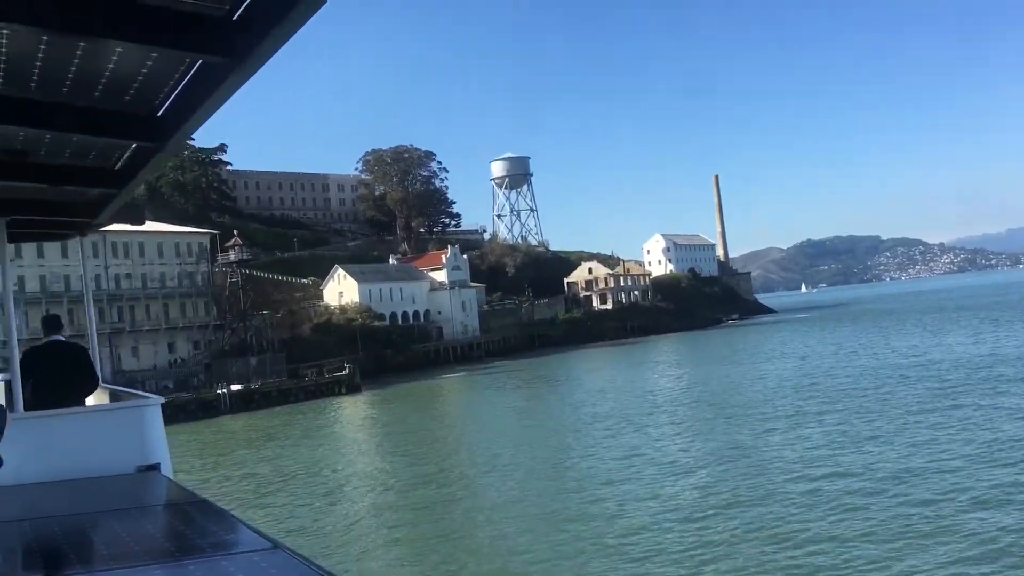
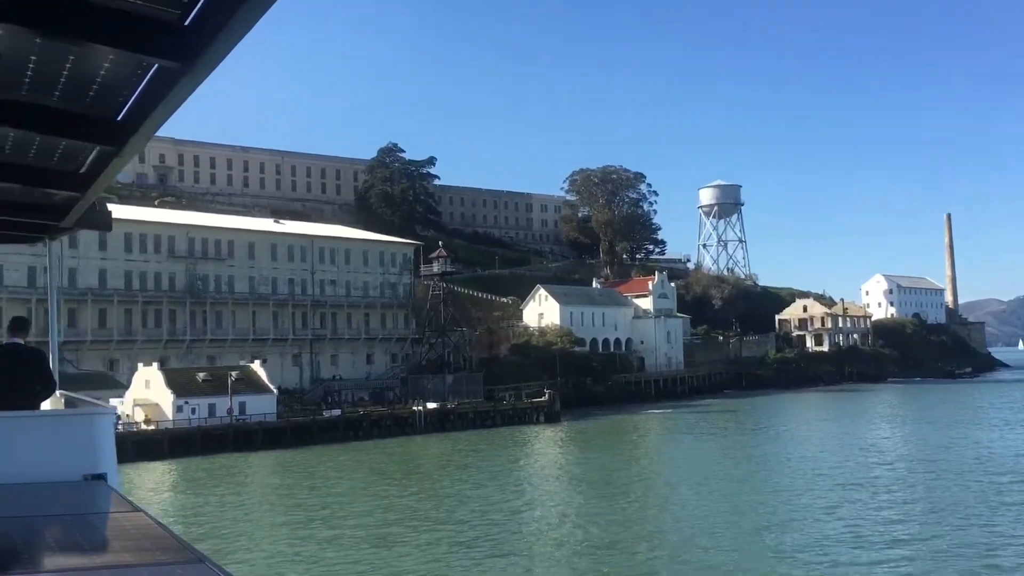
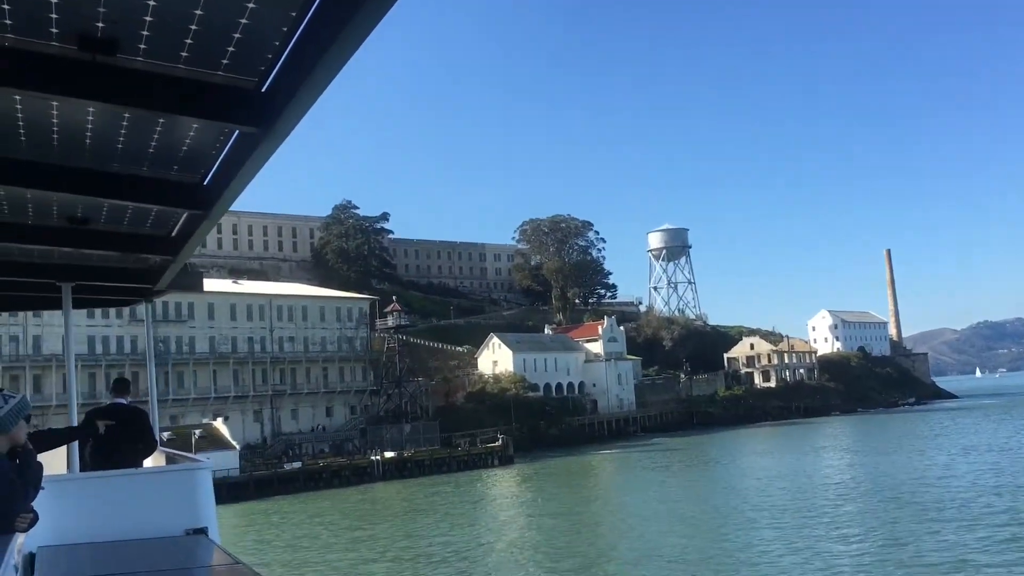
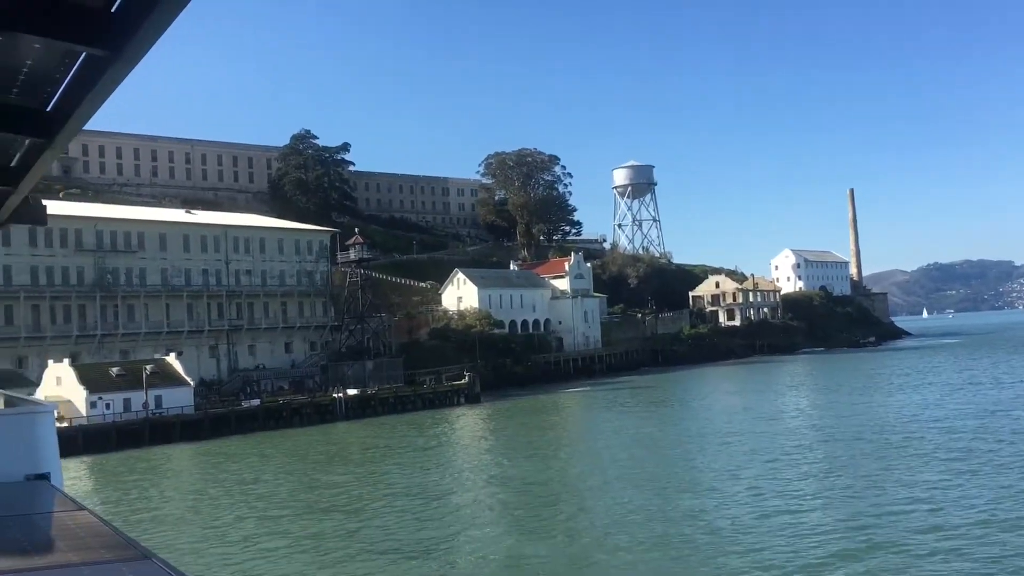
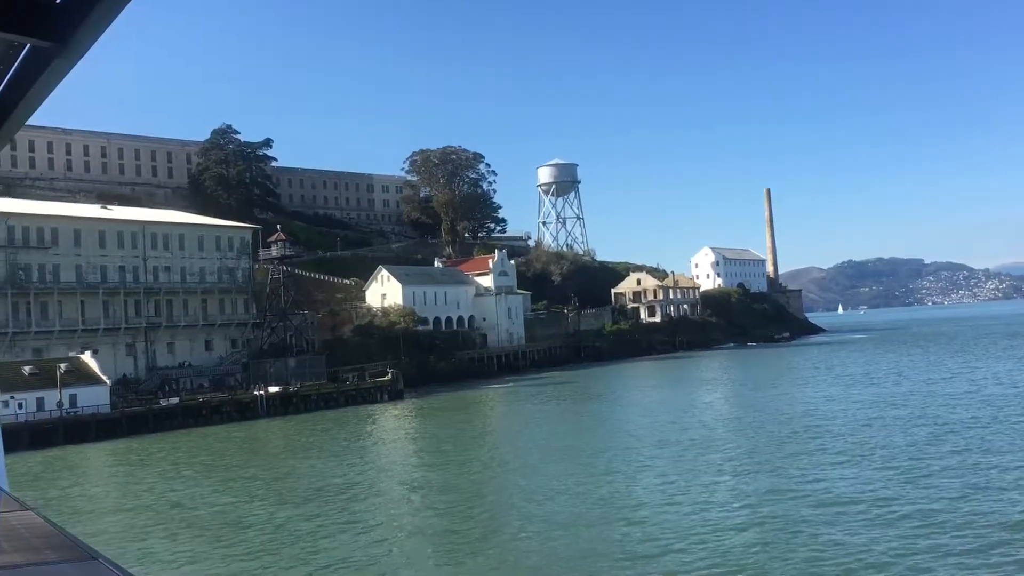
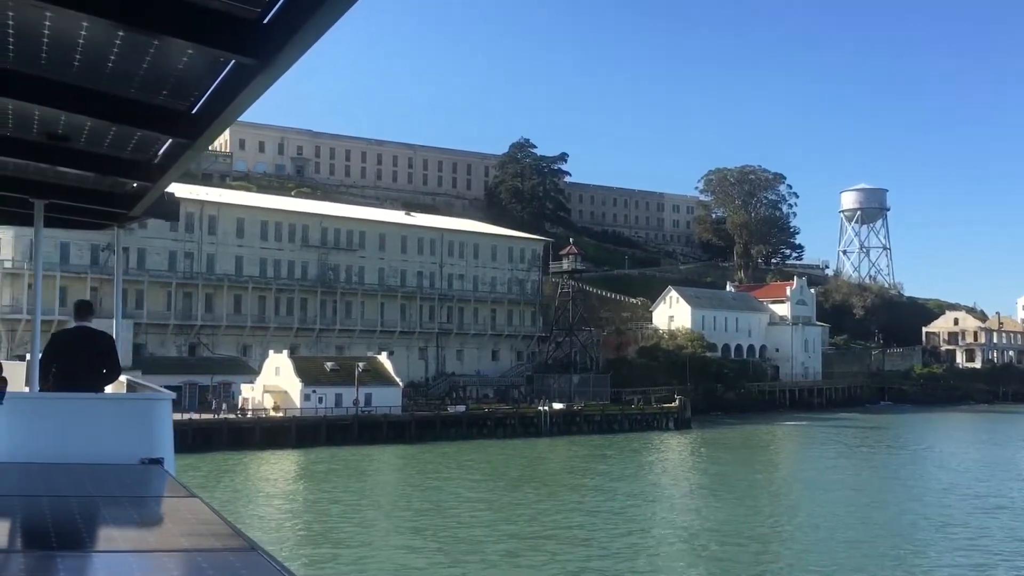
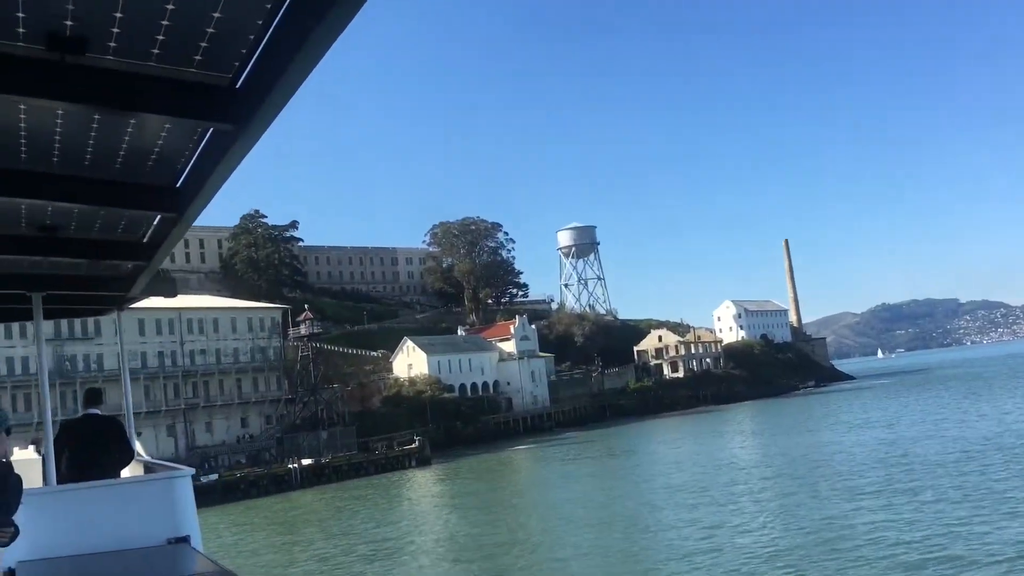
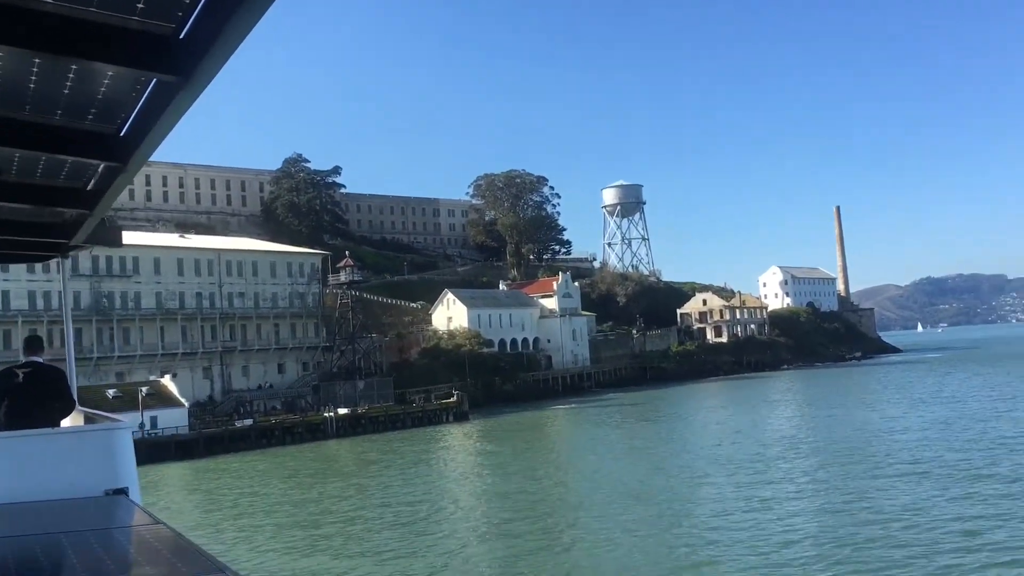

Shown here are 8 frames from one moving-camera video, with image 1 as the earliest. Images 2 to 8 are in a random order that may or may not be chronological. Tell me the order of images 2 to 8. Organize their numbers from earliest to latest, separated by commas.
7, 3, 8, 5, 4, 2, 6
